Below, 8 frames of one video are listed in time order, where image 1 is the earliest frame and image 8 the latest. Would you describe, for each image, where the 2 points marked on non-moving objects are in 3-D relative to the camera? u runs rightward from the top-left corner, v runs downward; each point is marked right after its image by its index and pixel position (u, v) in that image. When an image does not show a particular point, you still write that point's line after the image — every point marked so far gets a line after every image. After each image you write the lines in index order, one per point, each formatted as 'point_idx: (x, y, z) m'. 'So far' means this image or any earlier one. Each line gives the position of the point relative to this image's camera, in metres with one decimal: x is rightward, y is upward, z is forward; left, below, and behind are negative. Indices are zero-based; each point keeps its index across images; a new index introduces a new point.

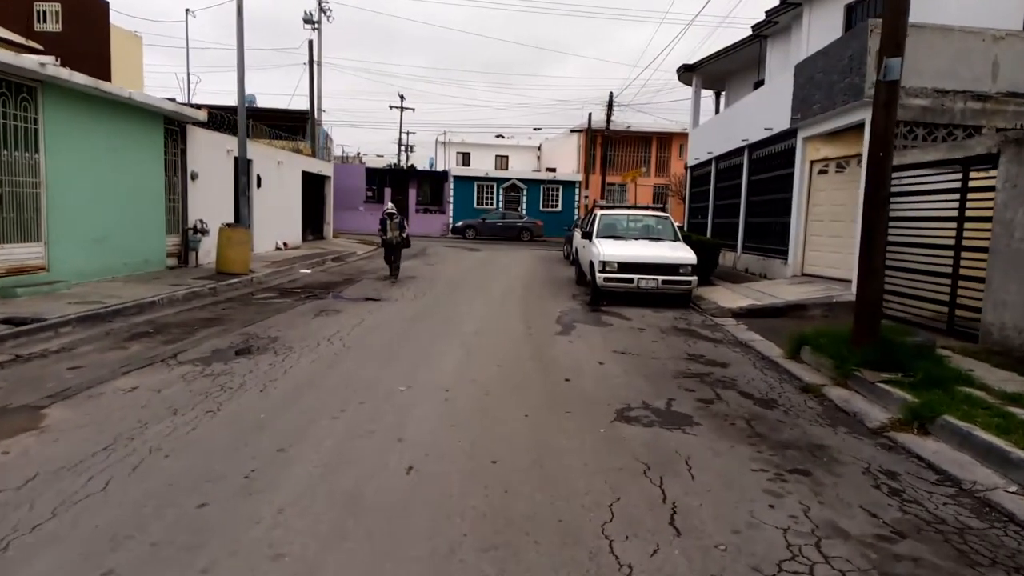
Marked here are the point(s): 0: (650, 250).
0: (+2.5, +0.7, +13.1) m
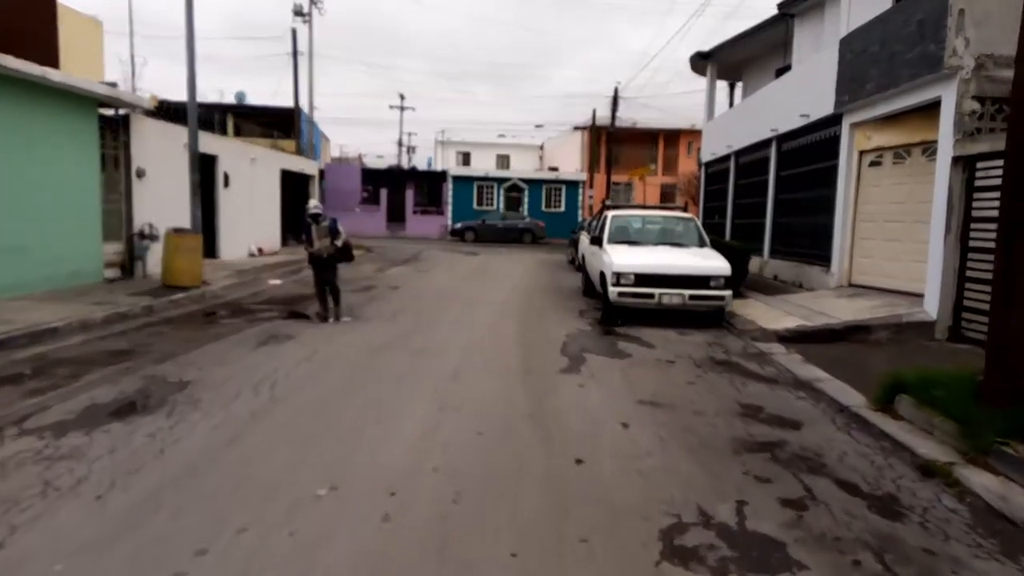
0: (+2.4, +0.4, +10.8) m
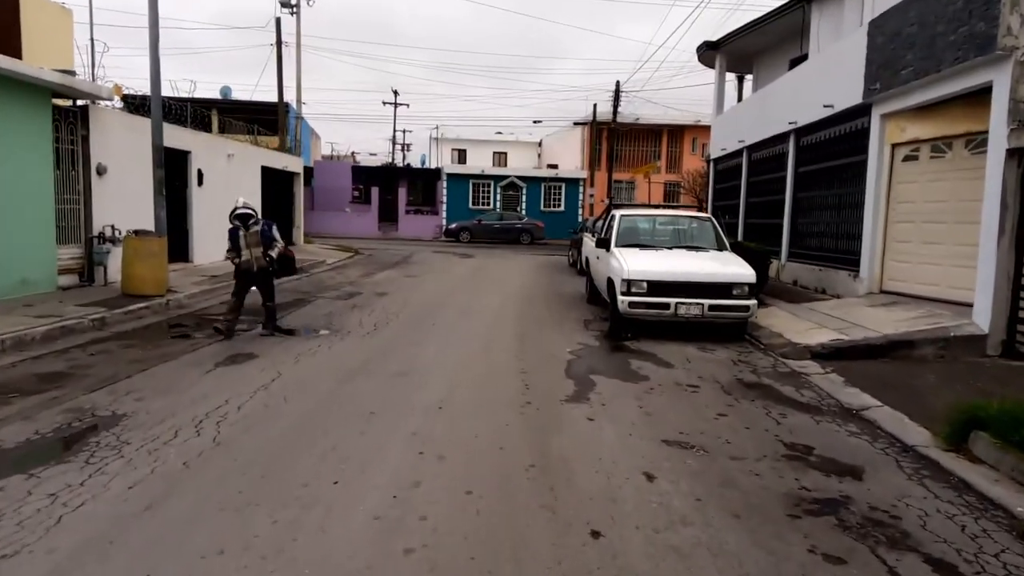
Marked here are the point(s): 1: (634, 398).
0: (+2.3, +0.3, +9.7) m
1: (+1.1, -1.0, +6.6) m
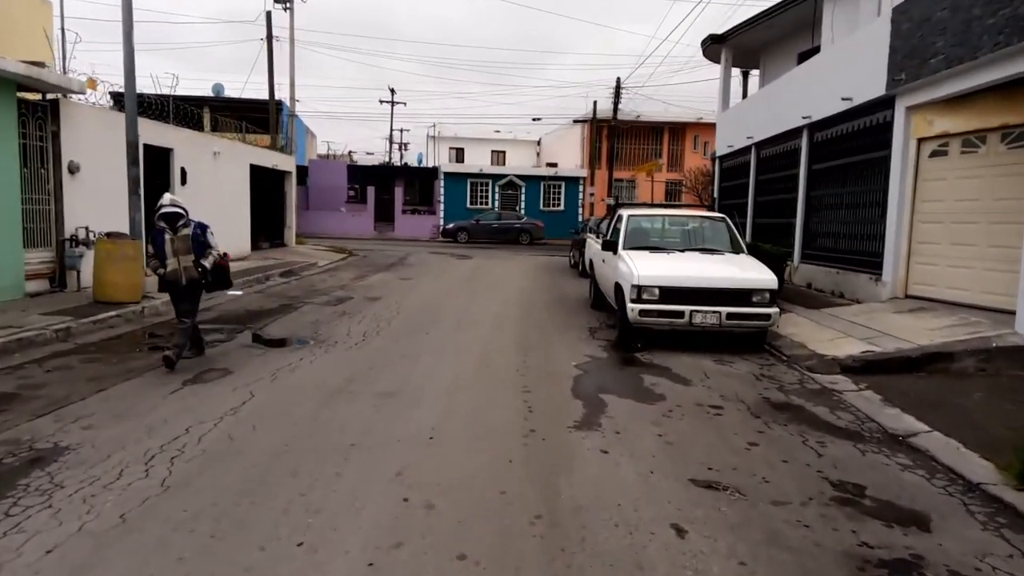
0: (+2.3, +0.2, +8.9) m
1: (+1.1, -1.1, +5.8) m
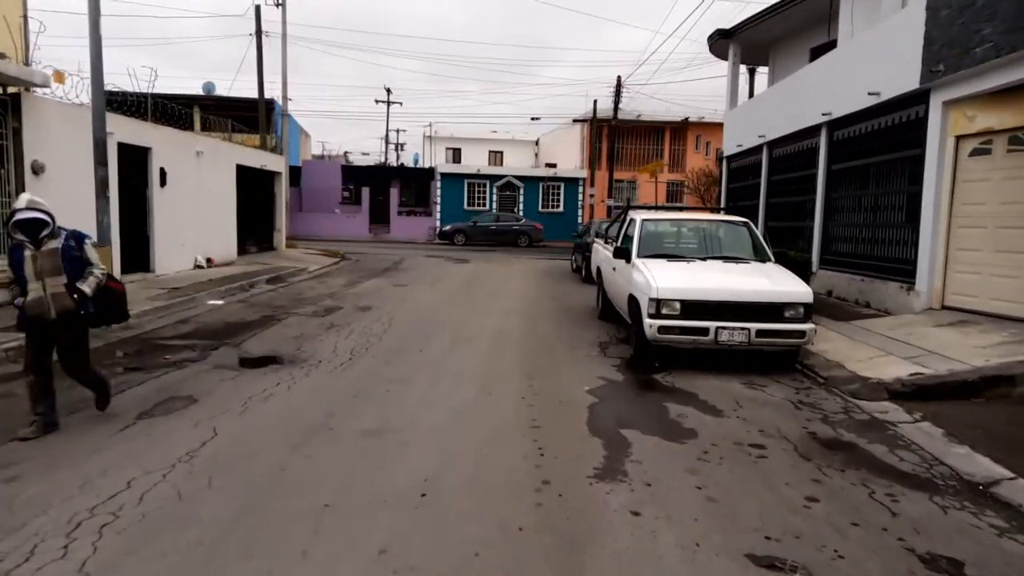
0: (+2.4, +0.1, +8.0) m
1: (+1.1, -1.2, +4.9) m
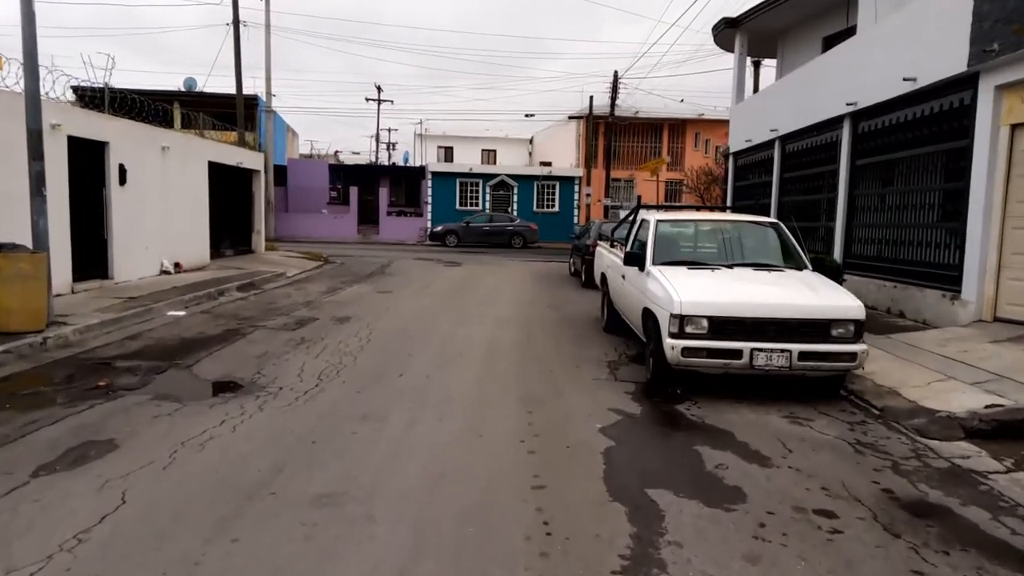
0: (+2.3, 0.0, +6.8) m
1: (+1.1, -1.3, +3.6) m
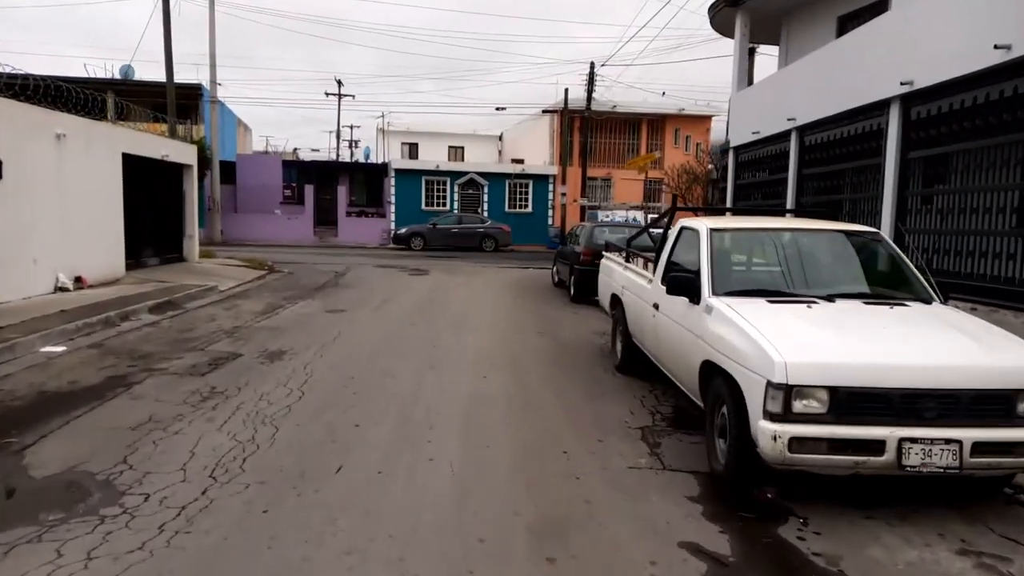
0: (+2.4, -0.3, +4.3) m
1: (+1.3, -1.6, +1.2) m
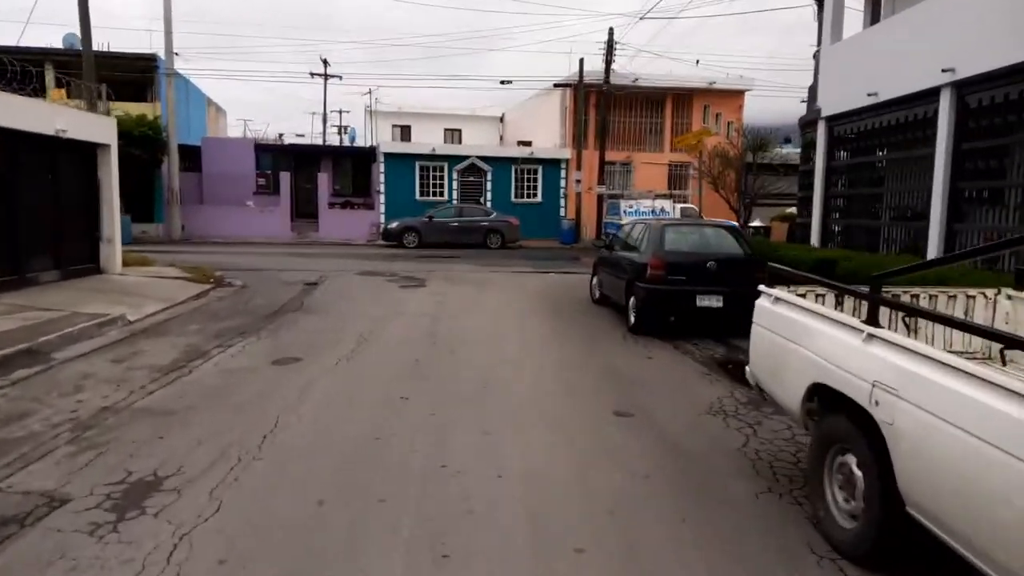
0: (+2.9, -0.8, +0.1) m
1: (+1.9, -2.2, -3.1) m
